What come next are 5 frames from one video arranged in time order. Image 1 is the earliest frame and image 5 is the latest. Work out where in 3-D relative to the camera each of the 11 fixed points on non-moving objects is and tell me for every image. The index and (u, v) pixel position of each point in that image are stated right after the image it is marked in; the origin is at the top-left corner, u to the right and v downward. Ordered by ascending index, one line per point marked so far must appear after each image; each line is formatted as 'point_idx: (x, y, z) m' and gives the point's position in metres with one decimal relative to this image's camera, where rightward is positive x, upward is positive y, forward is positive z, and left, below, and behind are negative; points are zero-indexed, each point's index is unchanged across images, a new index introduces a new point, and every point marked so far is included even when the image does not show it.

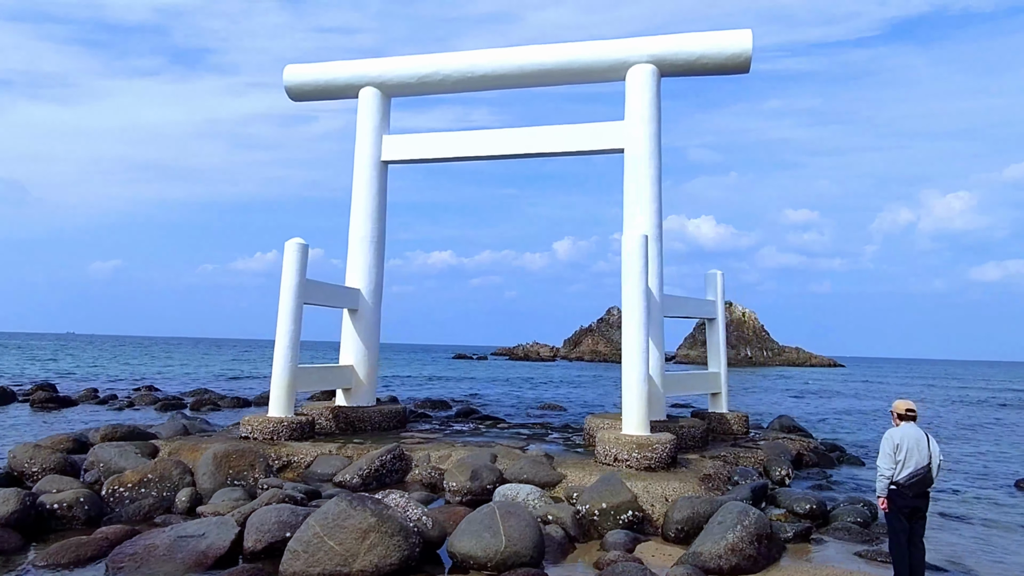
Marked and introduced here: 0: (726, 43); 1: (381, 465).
0: (+3.2, +3.7, +10.8) m
1: (-1.5, -2.1, +8.4) m
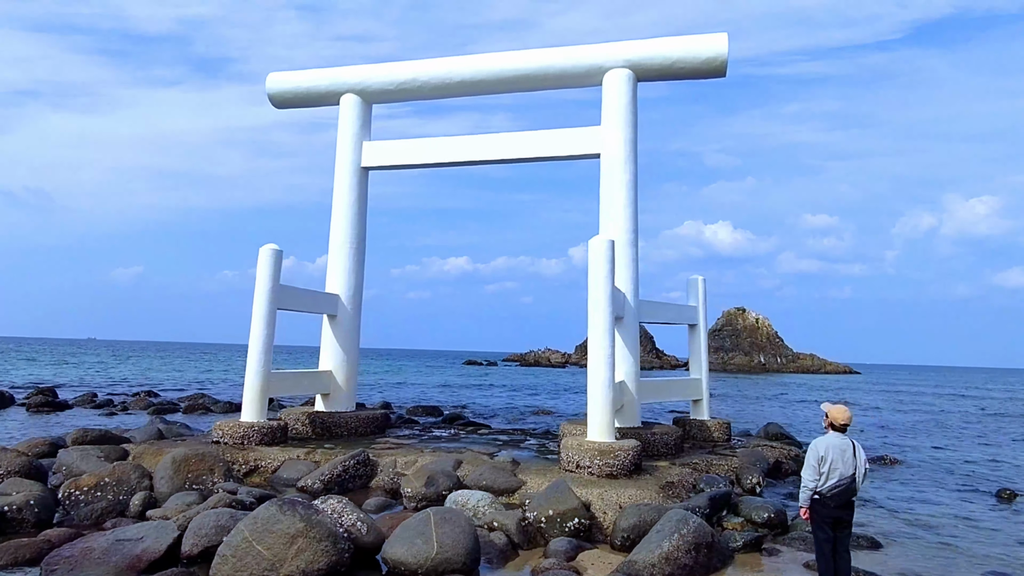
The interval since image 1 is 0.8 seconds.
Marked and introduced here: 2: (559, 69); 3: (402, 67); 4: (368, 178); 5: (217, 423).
0: (+2.8, +3.6, +10.7) m
1: (-2.0, -2.1, +8.4) m
2: (+0.7, +3.4, +11.3) m
3: (-1.8, +3.7, +12.0) m
4: (-2.5, +1.9, +12.5) m
5: (-4.1, -1.9, +10.0) m
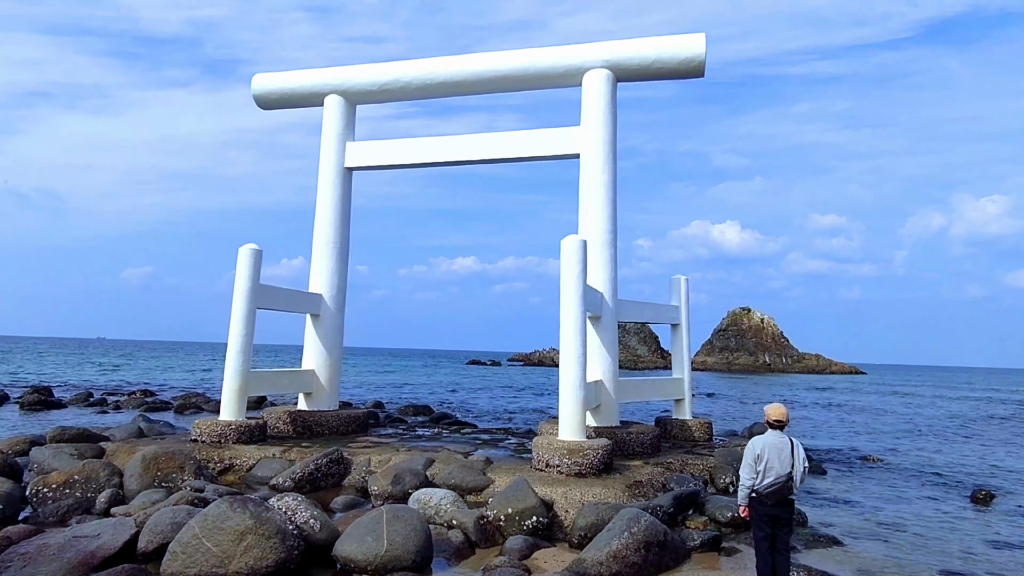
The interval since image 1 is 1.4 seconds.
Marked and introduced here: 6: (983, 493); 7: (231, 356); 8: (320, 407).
0: (+2.5, +3.6, +10.7) m
1: (-2.3, -2.1, +8.4) m
2: (+0.4, +3.4, +11.3) m
3: (-2.1, +3.7, +12.1) m
4: (-2.8, +1.9, +12.5) m
5: (-4.4, -1.9, +10.1) m
6: (+6.3, -2.7, +9.6) m
7: (-4.0, -1.0, +10.1) m
8: (-3.1, -2.0, +11.8) m
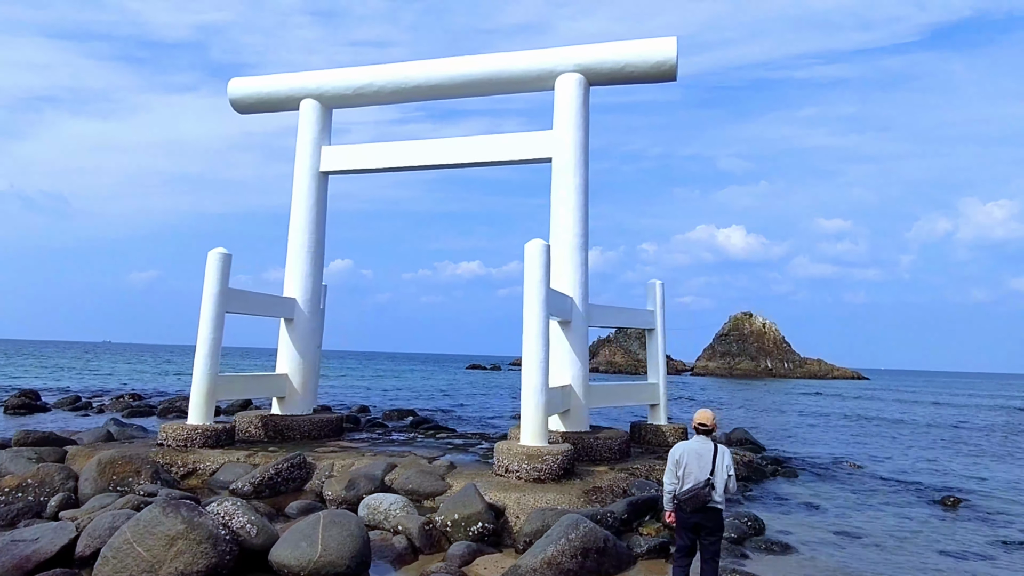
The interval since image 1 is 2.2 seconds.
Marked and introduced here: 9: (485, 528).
0: (+2.1, +3.5, +10.7) m
1: (-2.8, -2.2, +8.4) m
2: (0.0, +3.4, +11.3) m
3: (-2.6, +3.6, +12.1) m
4: (-3.2, +1.8, +12.5) m
5: (-4.9, -1.9, +10.1) m
6: (+5.8, -2.8, +9.5) m
7: (-4.4, -1.0, +10.1) m
8: (-3.6, -2.0, +11.8) m
9: (-0.2, -2.1, +6.4) m
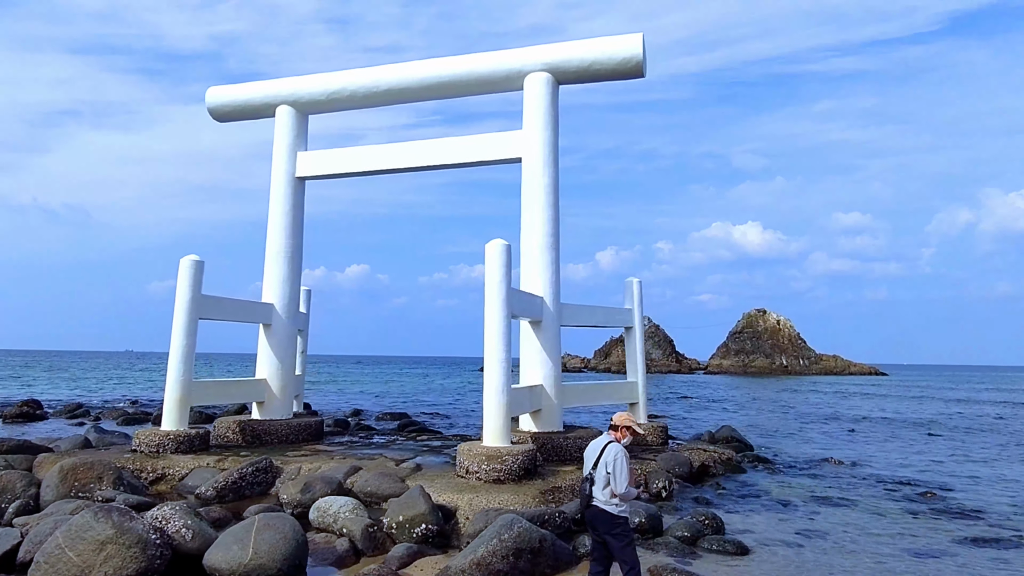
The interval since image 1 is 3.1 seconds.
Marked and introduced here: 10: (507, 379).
0: (+1.6, +3.5, +10.6) m
1: (-3.2, -2.2, +8.5) m
2: (-0.5, +3.4, +11.3) m
3: (-3.0, +3.6, +12.1) m
4: (-3.6, +1.8, +12.6) m
5: (-5.3, -2.0, +10.2) m
6: (+5.4, -2.7, +9.3) m
7: (-4.8, -1.1, +10.2) m
8: (-3.9, -2.1, +11.8) m
9: (-0.7, -2.2, +6.4) m
10: (-0.1, -1.1, +8.7) m
